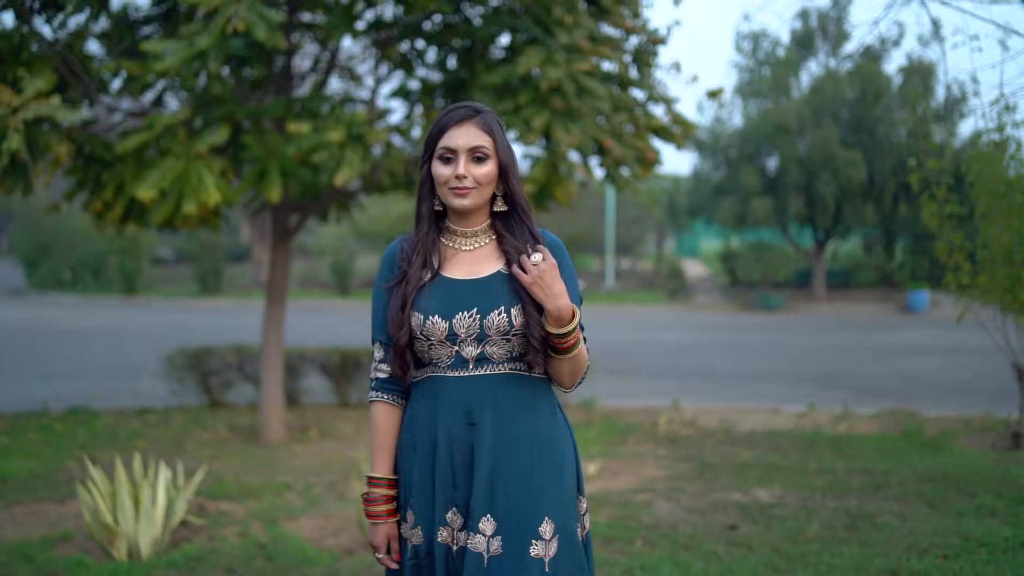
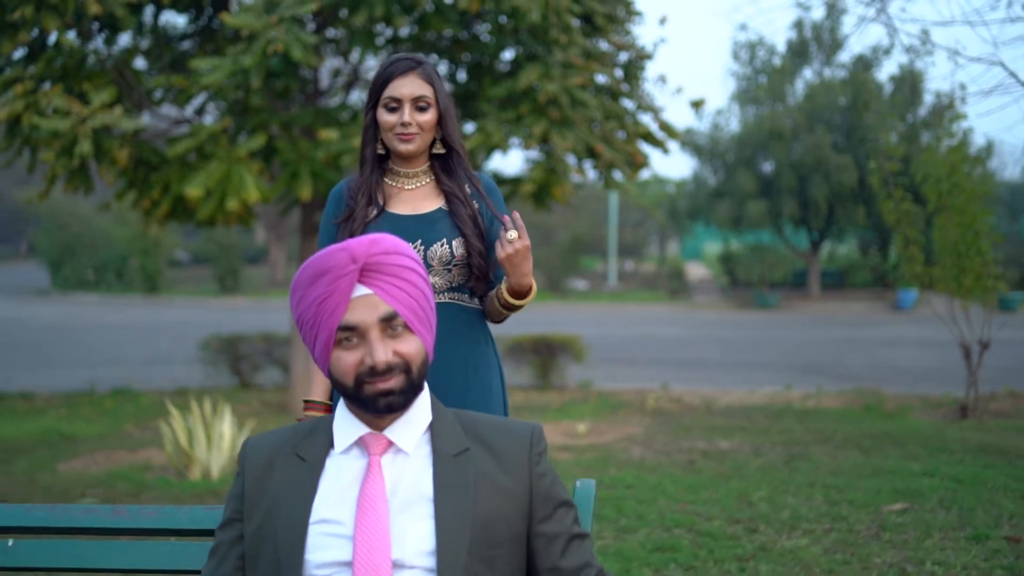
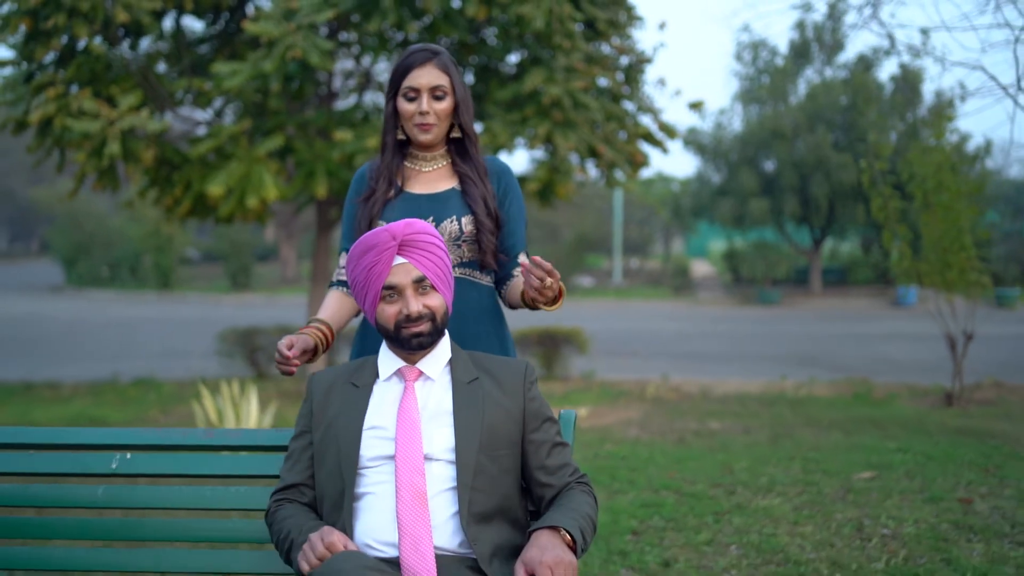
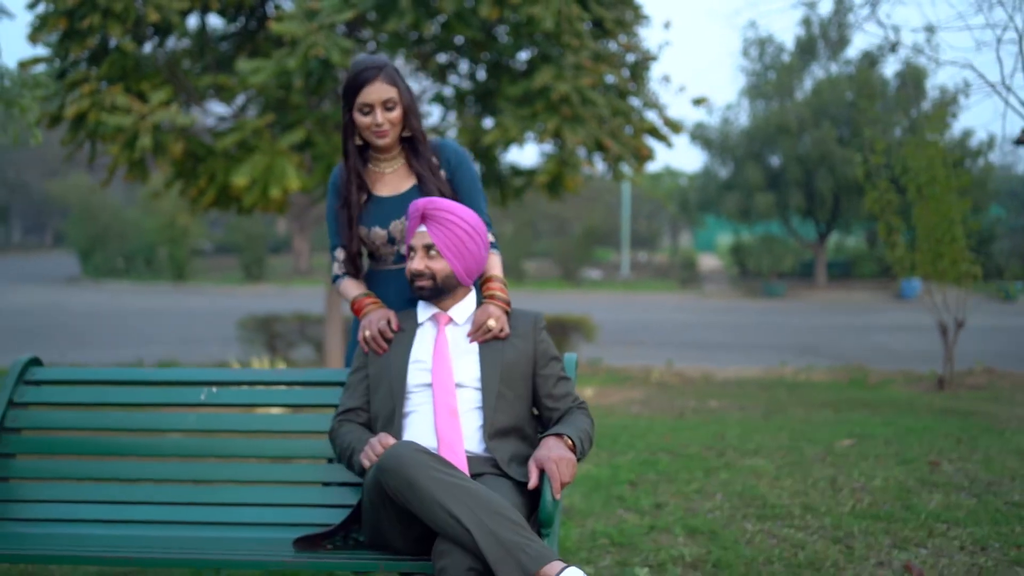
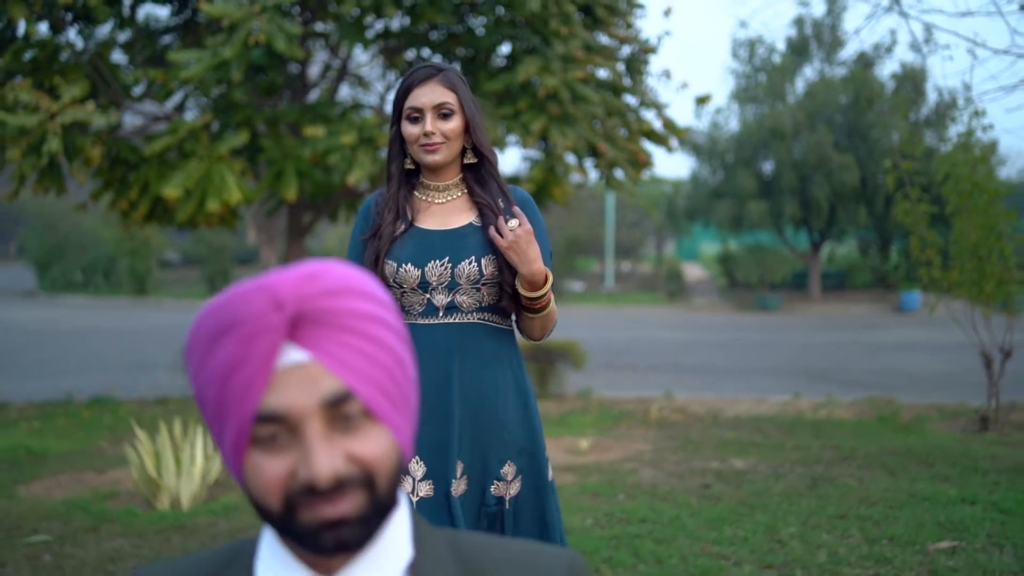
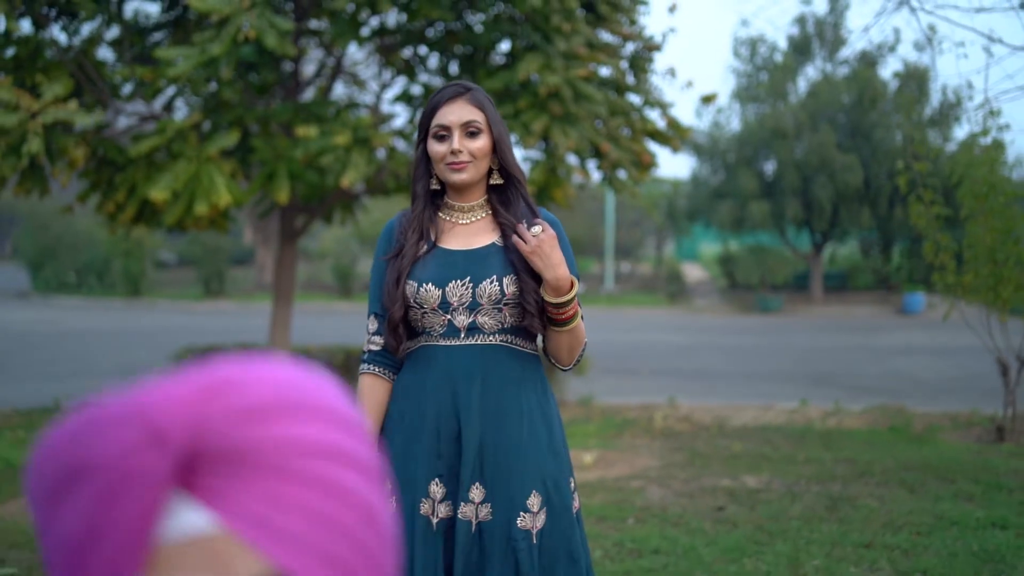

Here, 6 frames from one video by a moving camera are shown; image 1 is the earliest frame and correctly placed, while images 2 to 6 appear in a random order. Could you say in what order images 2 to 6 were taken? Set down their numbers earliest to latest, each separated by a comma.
6, 5, 2, 3, 4
